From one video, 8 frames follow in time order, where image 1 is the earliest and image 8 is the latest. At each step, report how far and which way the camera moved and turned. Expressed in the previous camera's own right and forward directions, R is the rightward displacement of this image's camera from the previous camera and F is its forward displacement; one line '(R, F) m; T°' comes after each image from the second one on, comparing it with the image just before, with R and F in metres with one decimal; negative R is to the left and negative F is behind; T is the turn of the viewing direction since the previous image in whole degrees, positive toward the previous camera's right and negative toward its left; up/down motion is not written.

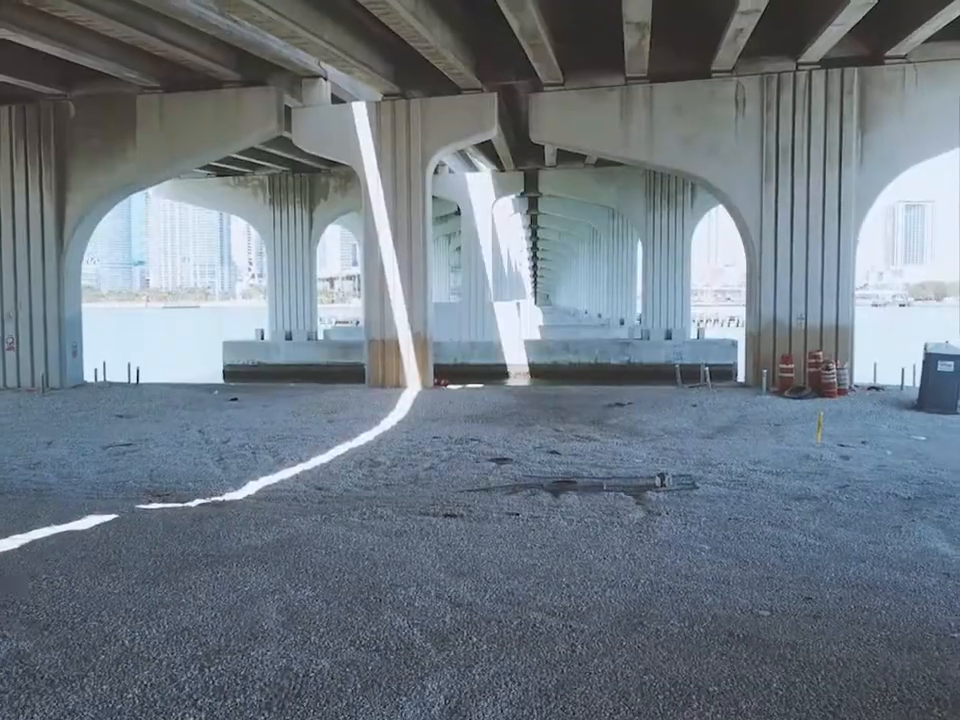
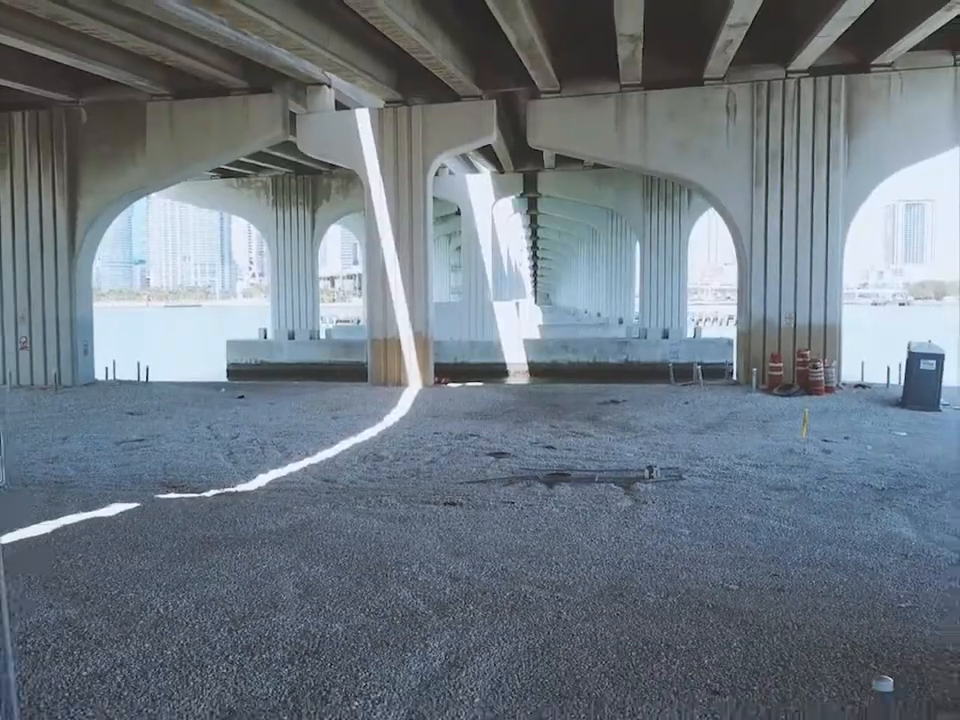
(0.0, -0.7) m; 0°
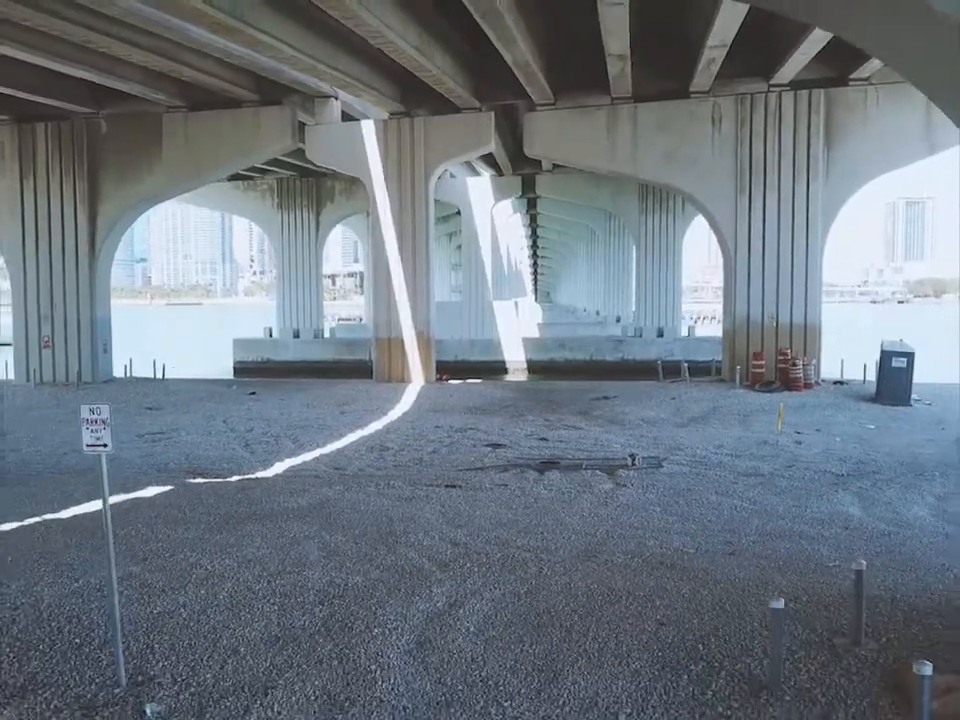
(0.0, -1.3) m; 0°
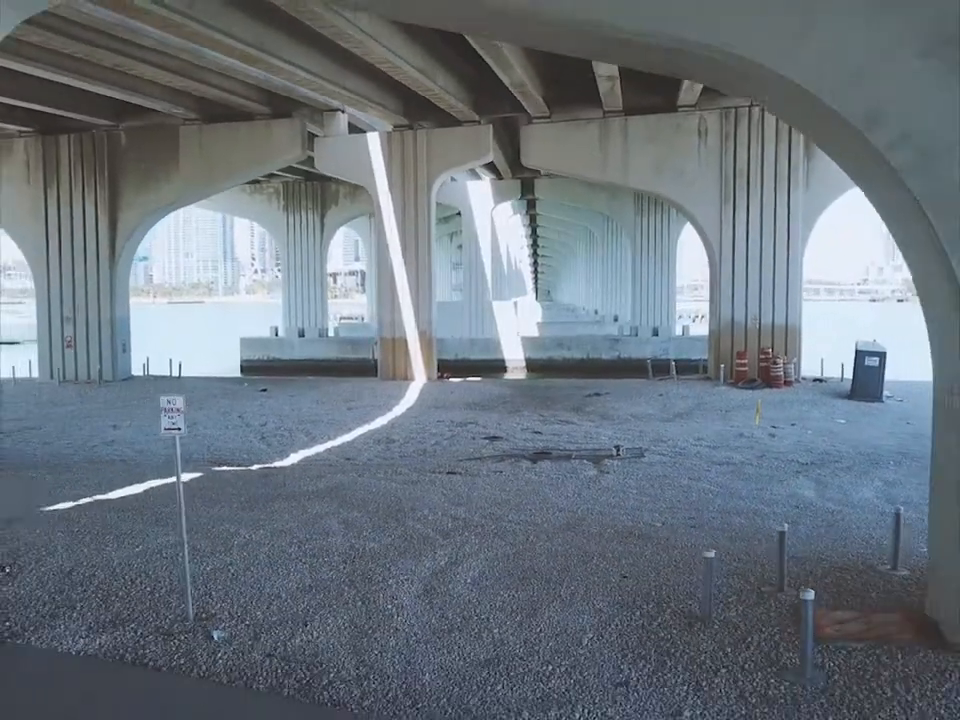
(0.0, -1.4) m; 0°
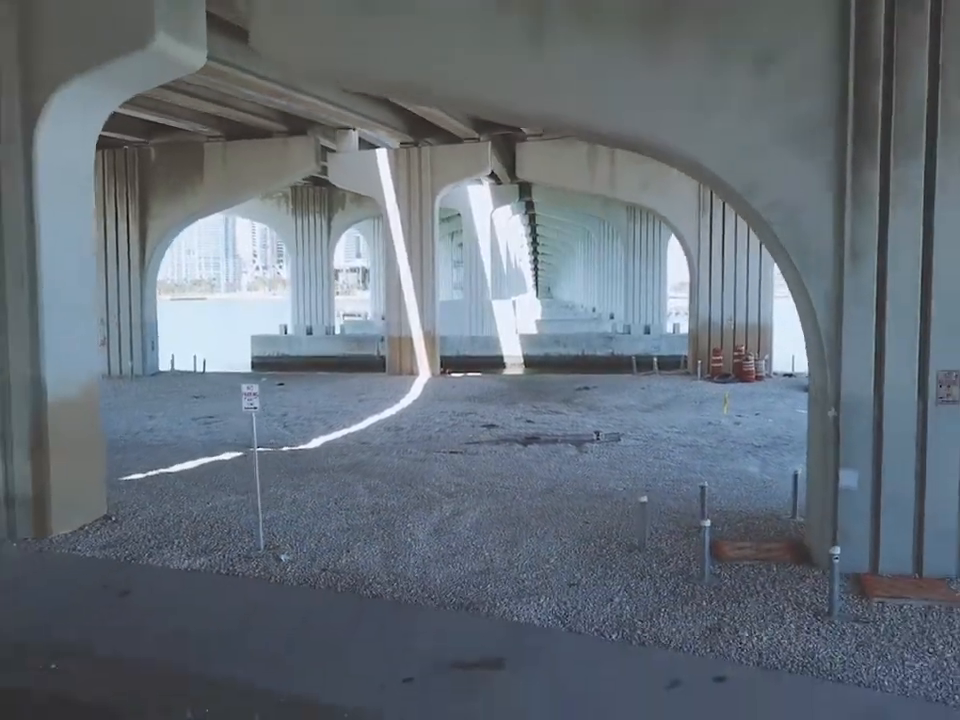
(0.0, -2.4) m; 0°
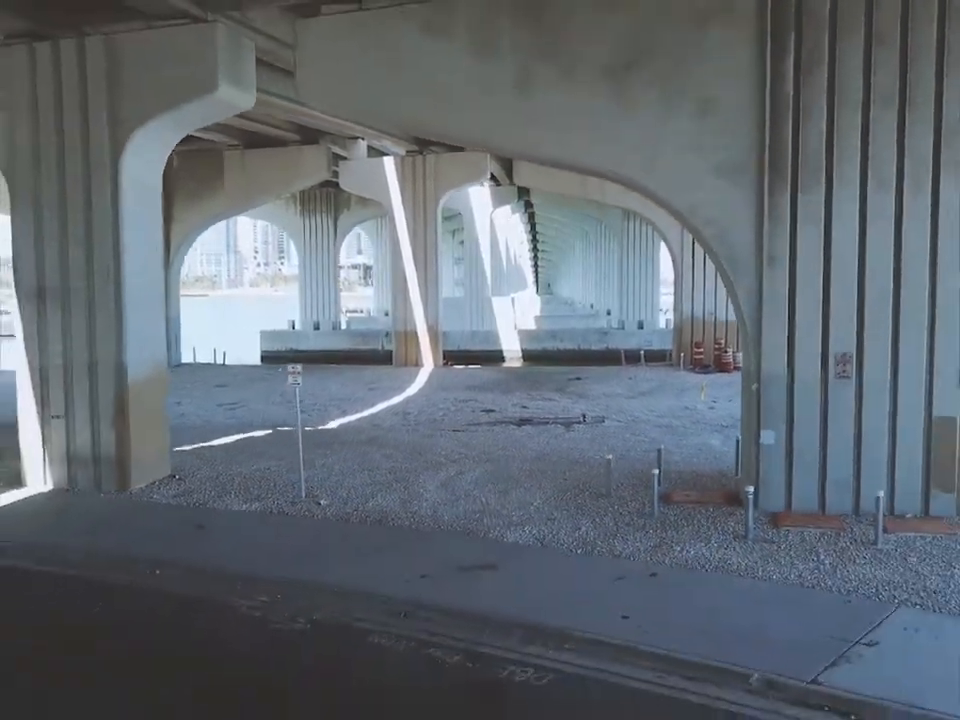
(0.0, -2.2) m; 0°
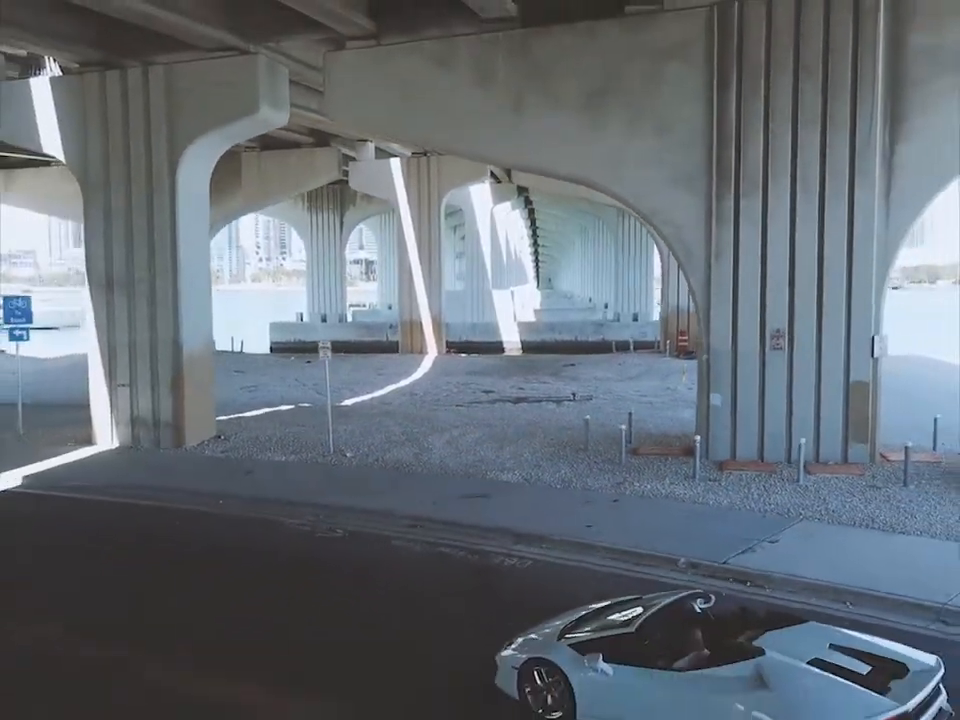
(0.0, -2.2) m; 0°
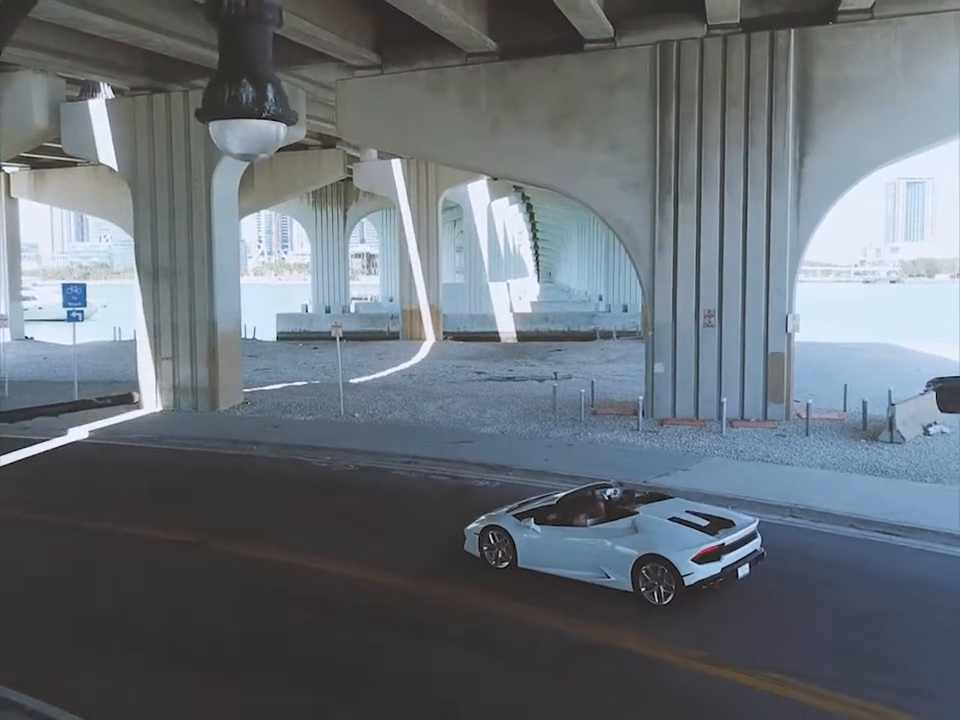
(+0.2, -2.7) m; 0°
